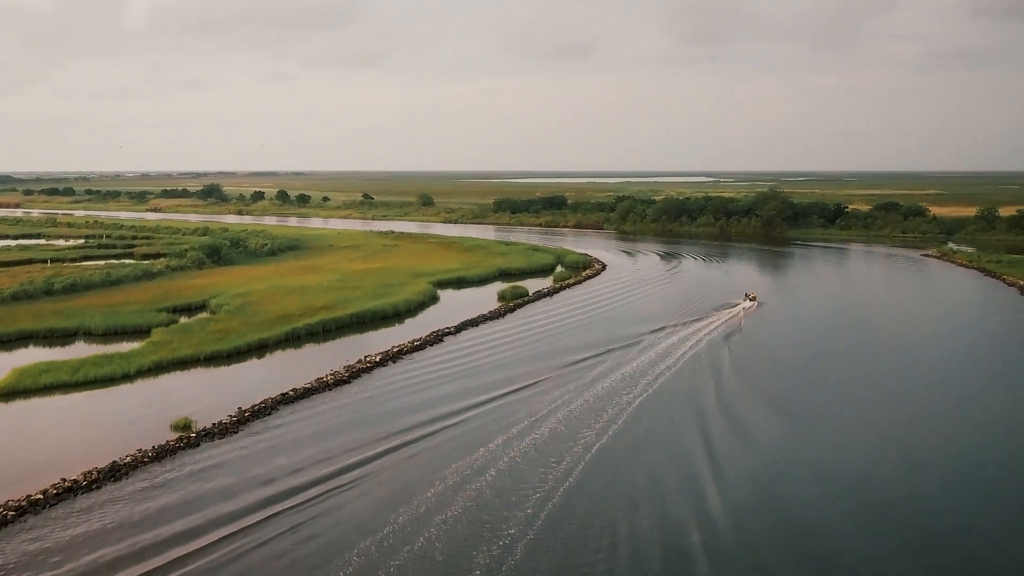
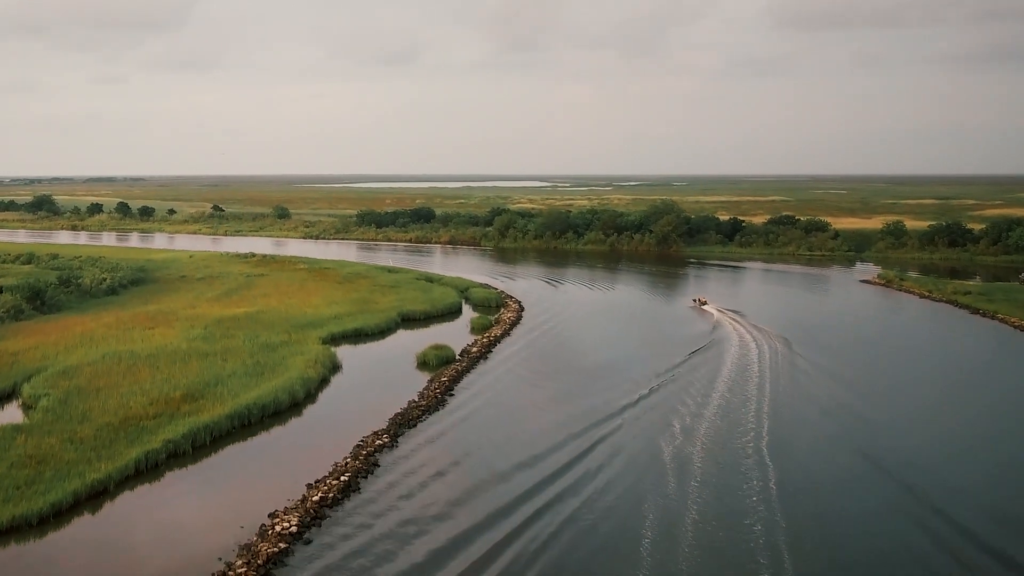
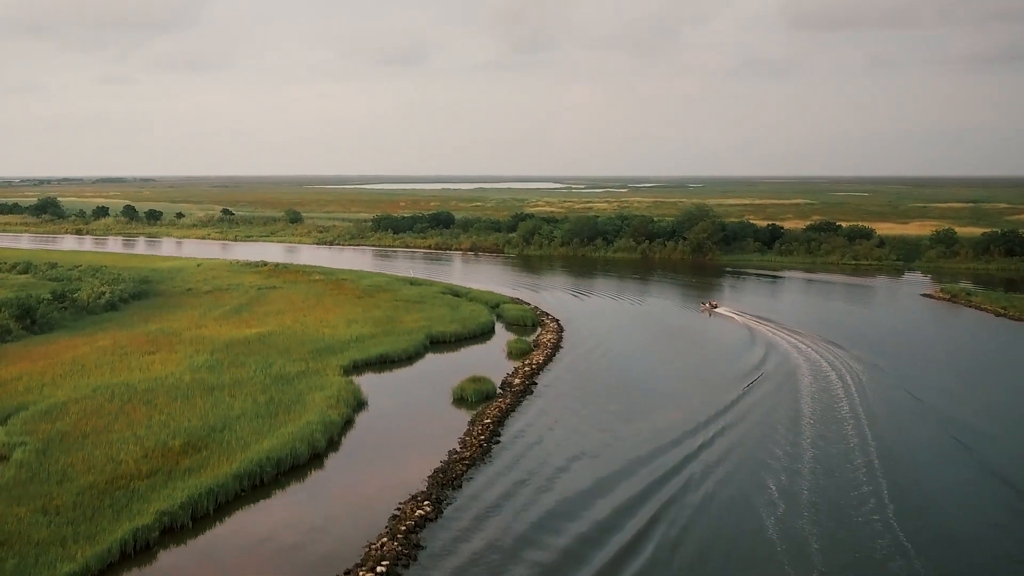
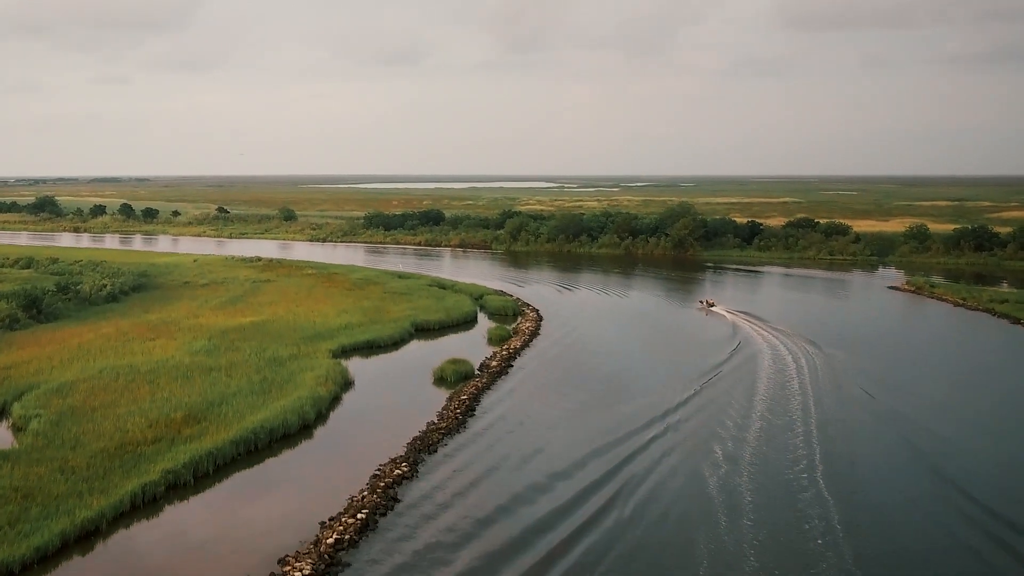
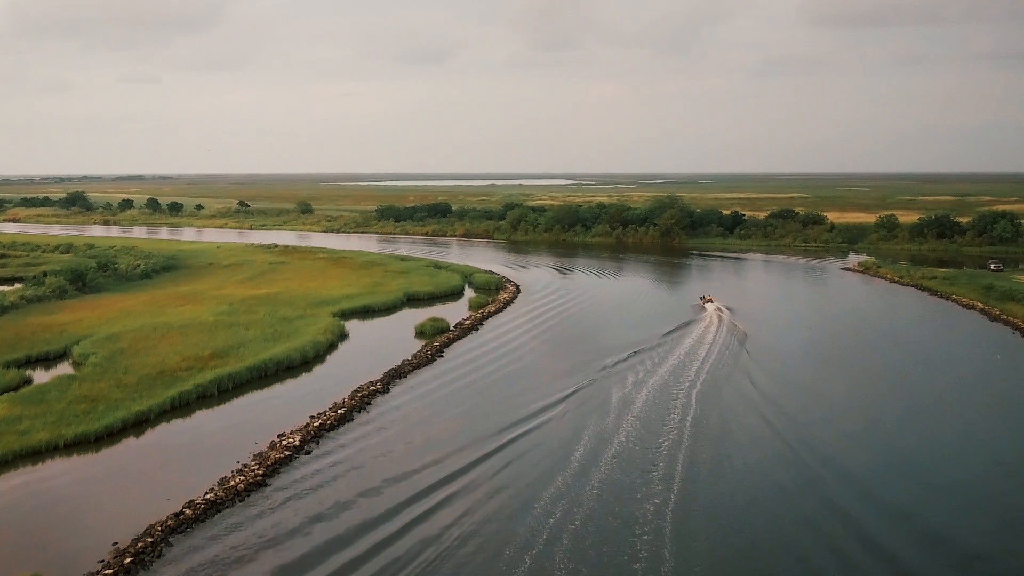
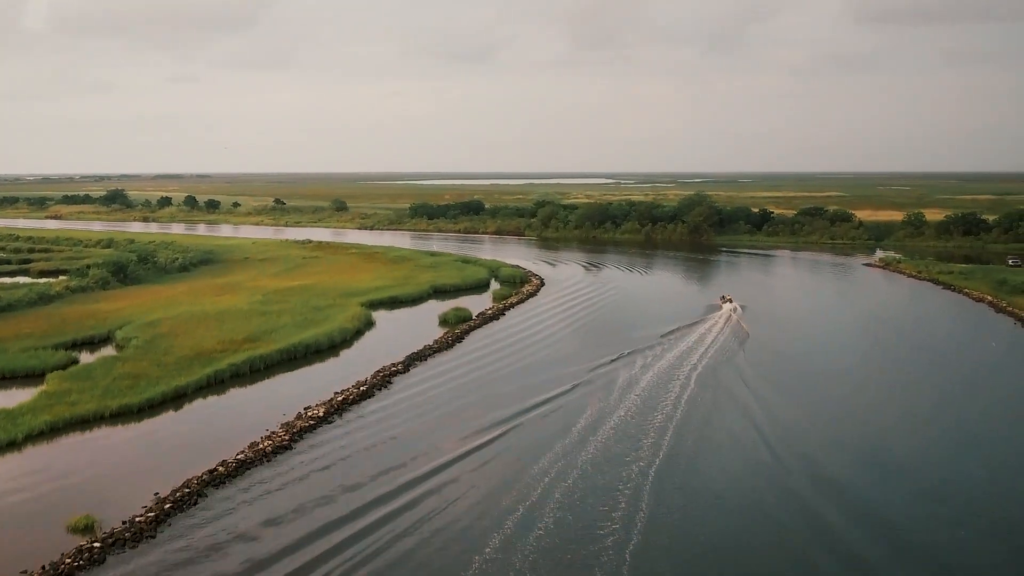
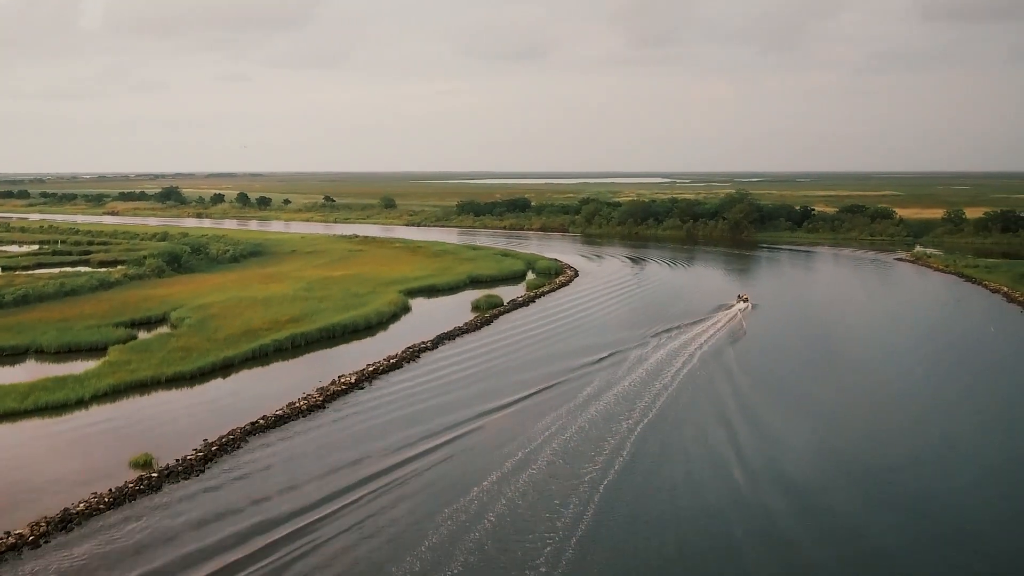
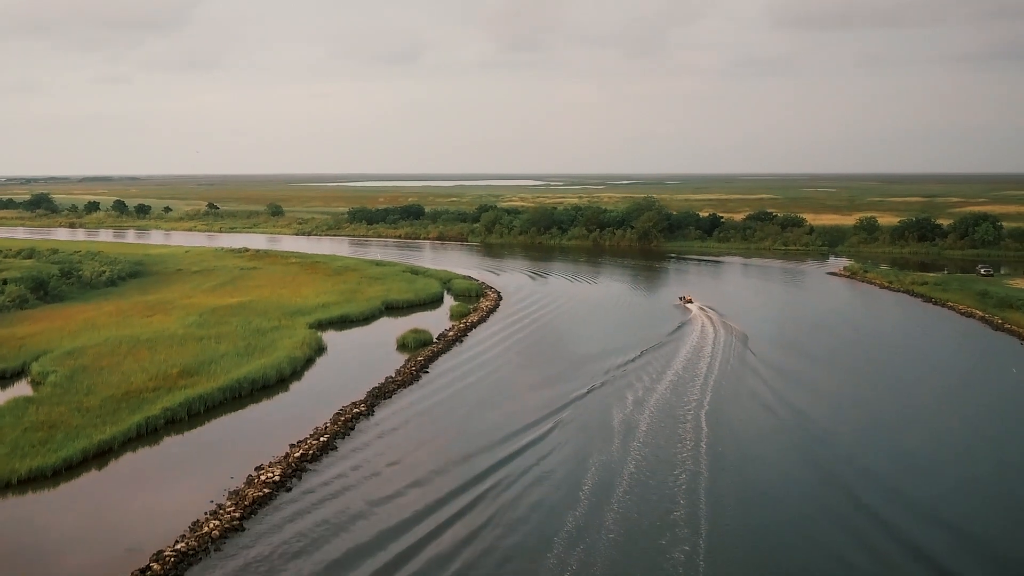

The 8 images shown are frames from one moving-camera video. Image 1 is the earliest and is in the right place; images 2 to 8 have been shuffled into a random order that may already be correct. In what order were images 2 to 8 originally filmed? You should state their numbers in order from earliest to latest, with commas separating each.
7, 6, 5, 8, 2, 4, 3
